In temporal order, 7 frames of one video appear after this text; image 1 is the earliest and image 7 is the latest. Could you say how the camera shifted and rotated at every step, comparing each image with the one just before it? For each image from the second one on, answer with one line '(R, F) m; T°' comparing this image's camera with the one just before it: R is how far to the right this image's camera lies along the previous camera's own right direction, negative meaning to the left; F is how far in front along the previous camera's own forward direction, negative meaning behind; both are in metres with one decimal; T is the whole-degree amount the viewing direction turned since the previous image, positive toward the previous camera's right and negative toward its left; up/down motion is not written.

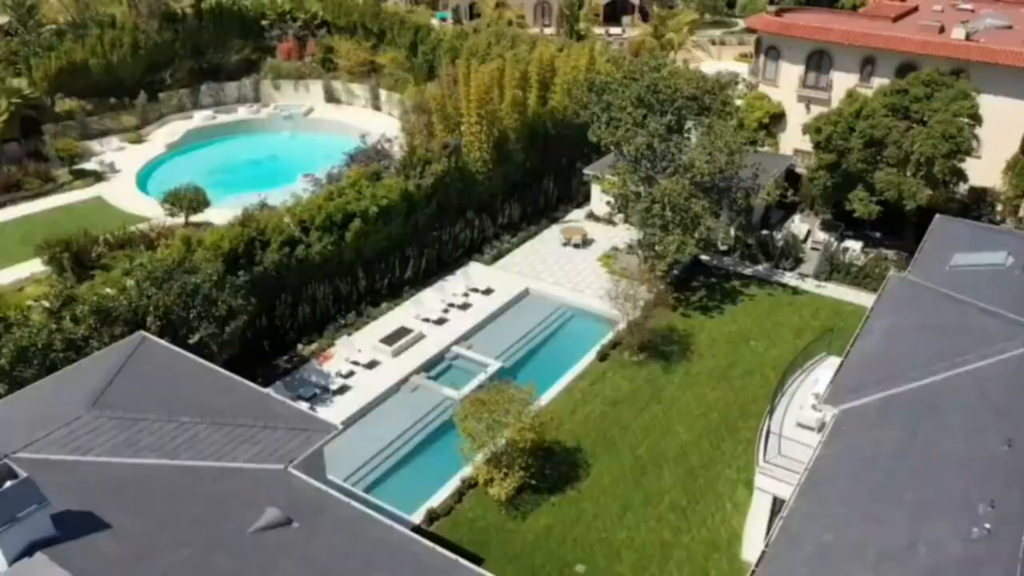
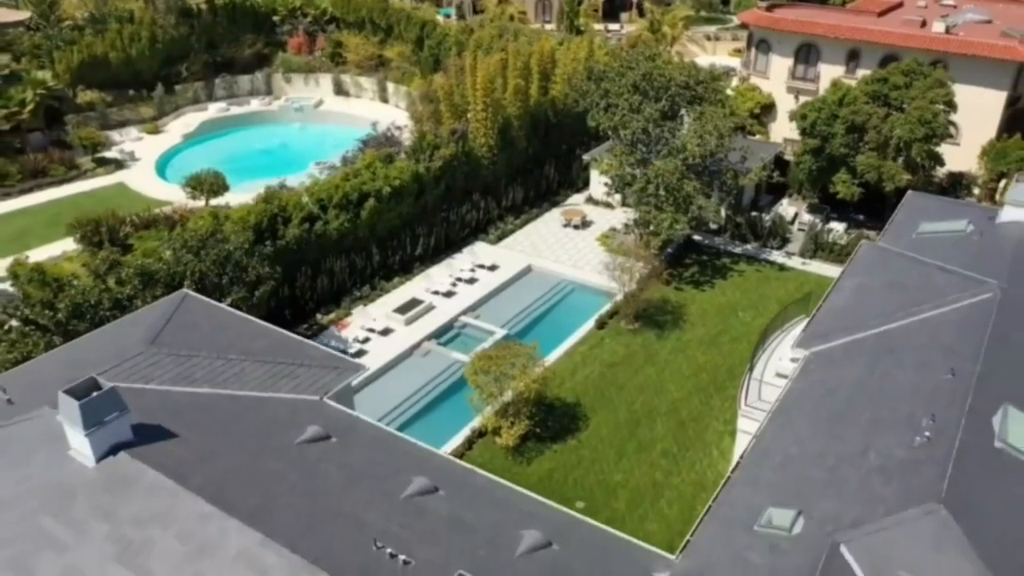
(-0.1, -2.4) m; 0°
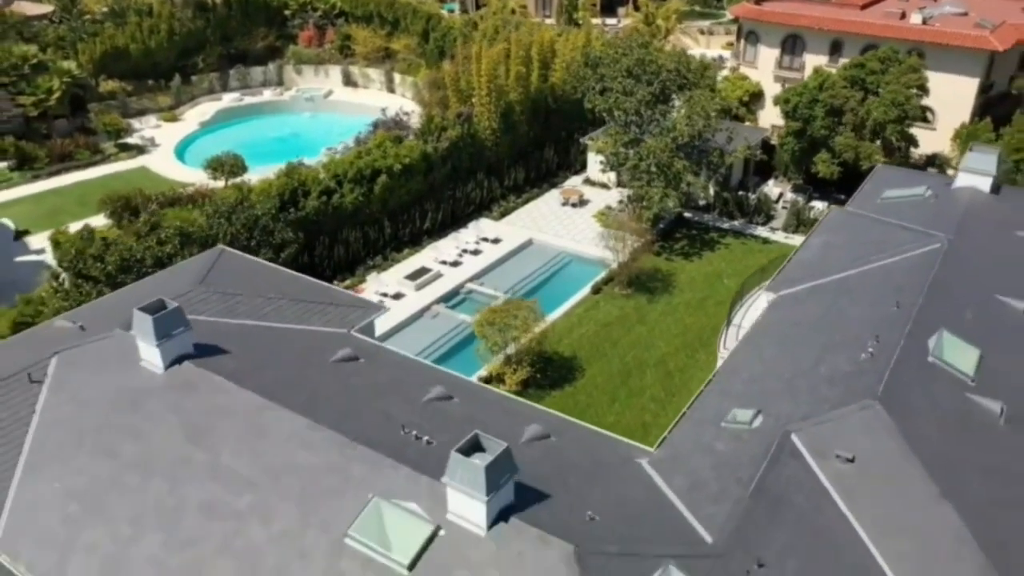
(-0.1, -2.8) m; 0°
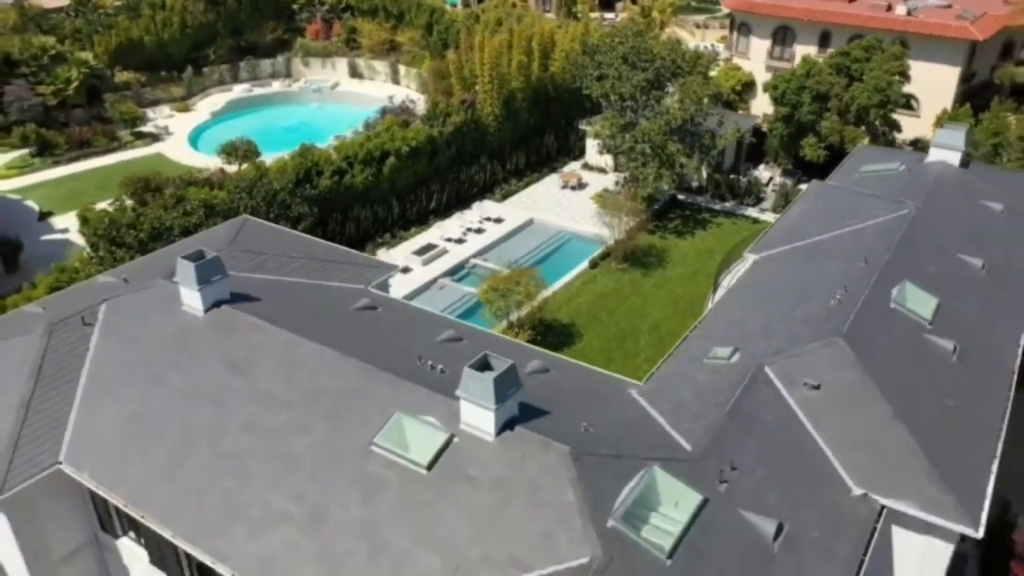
(-0.1, -2.1) m; 0°
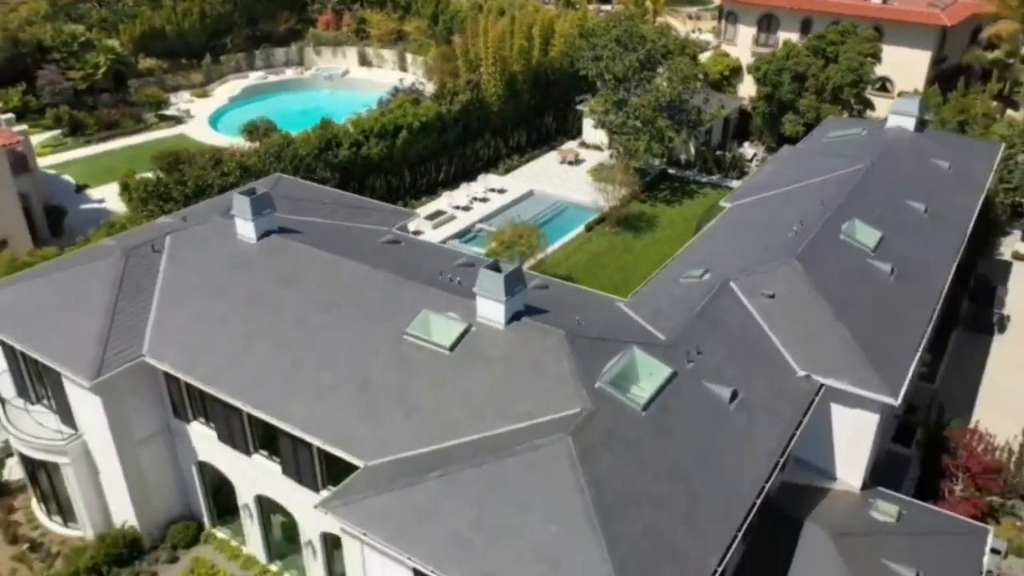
(-0.1, -3.7) m; 0°
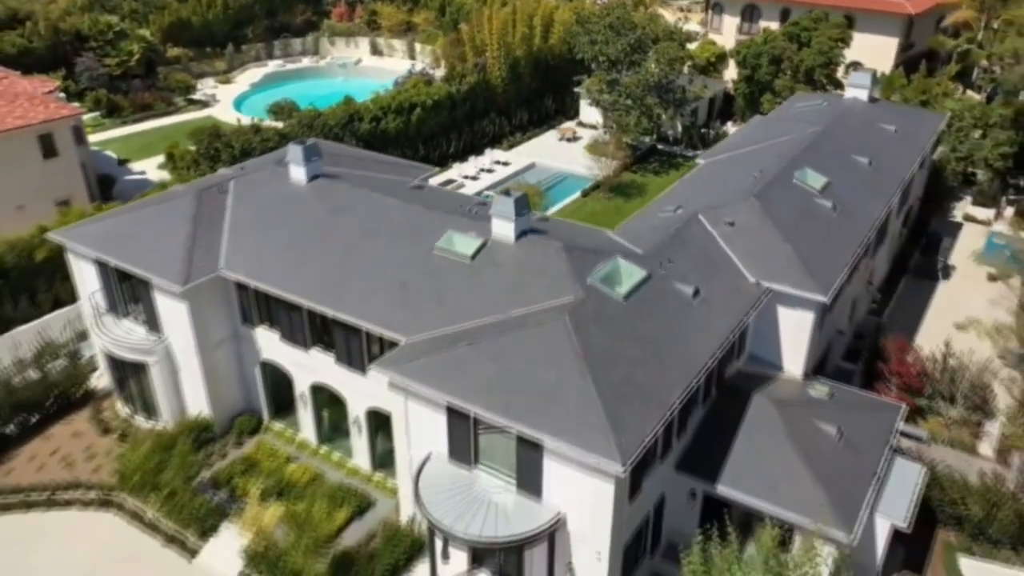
(-0.2, -5.0) m; 0°
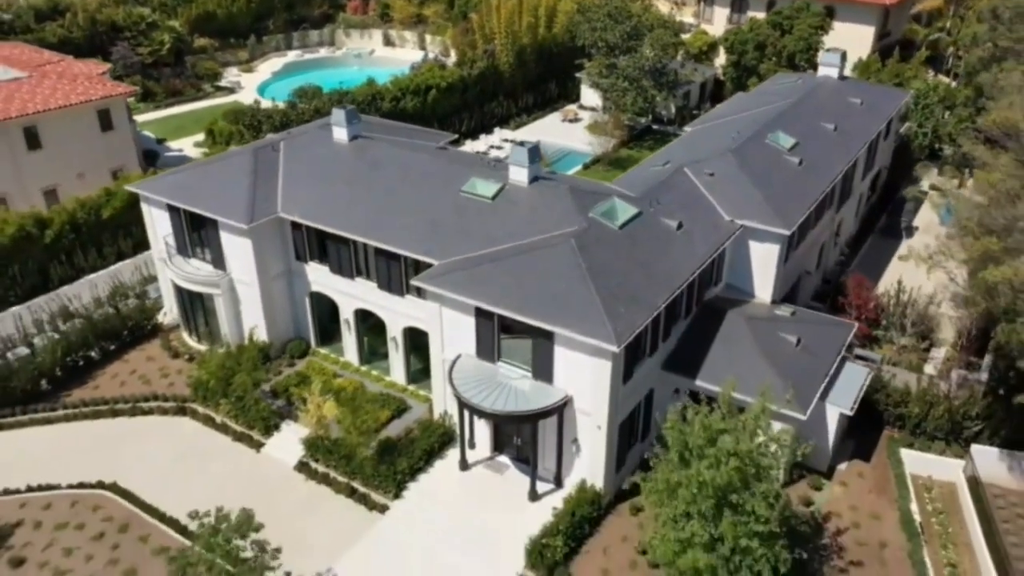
(-0.4, -4.8) m; 0°
